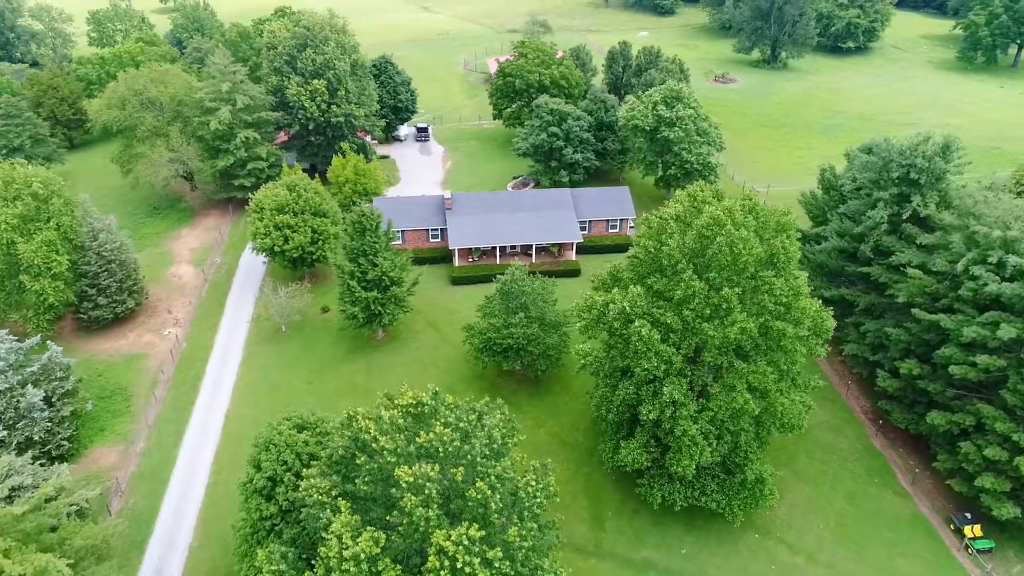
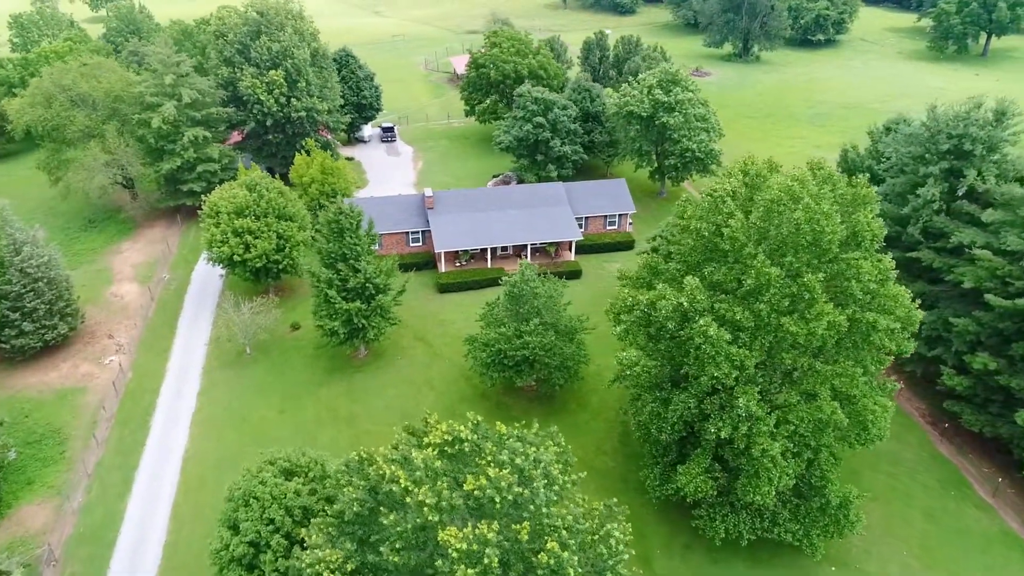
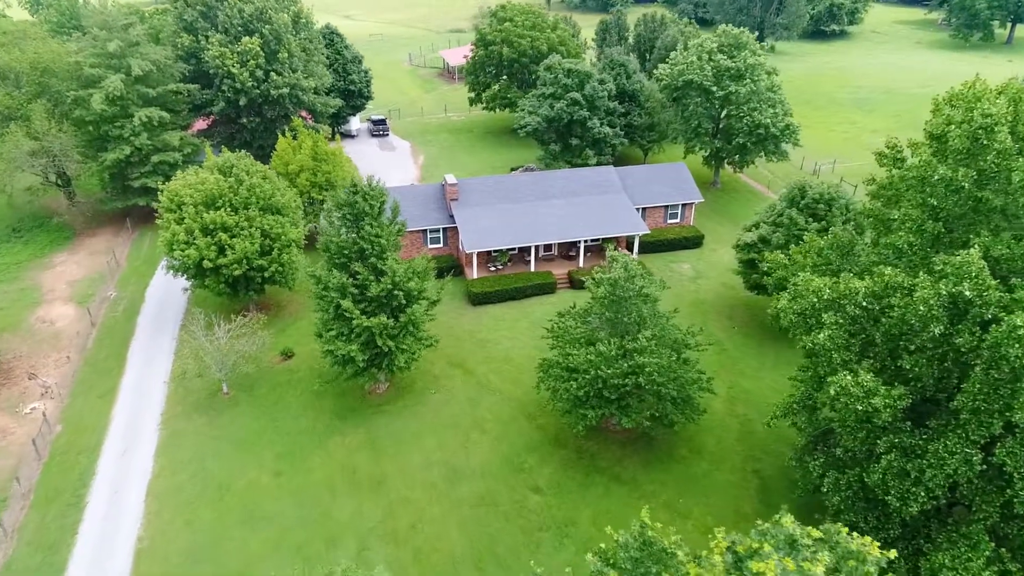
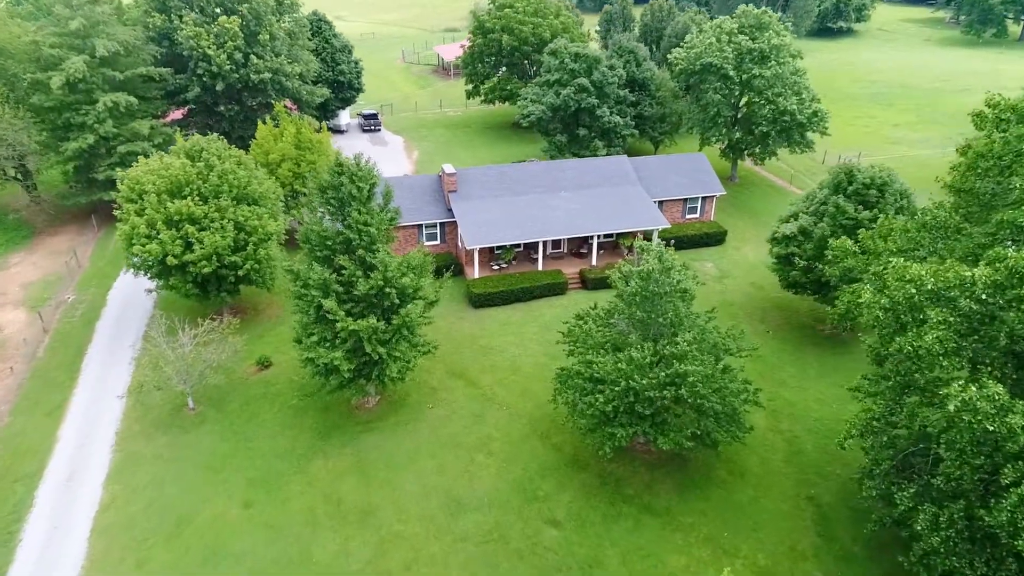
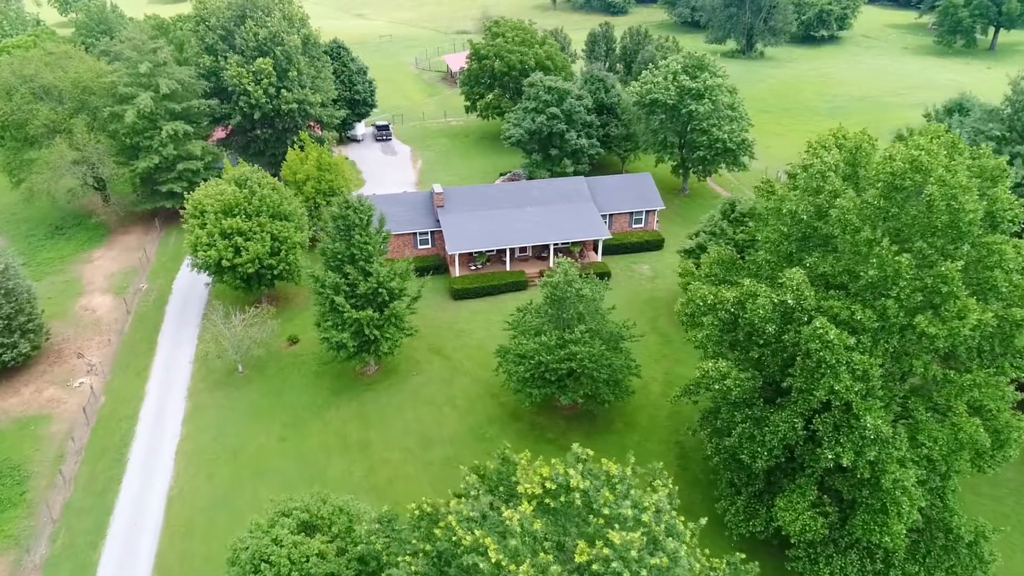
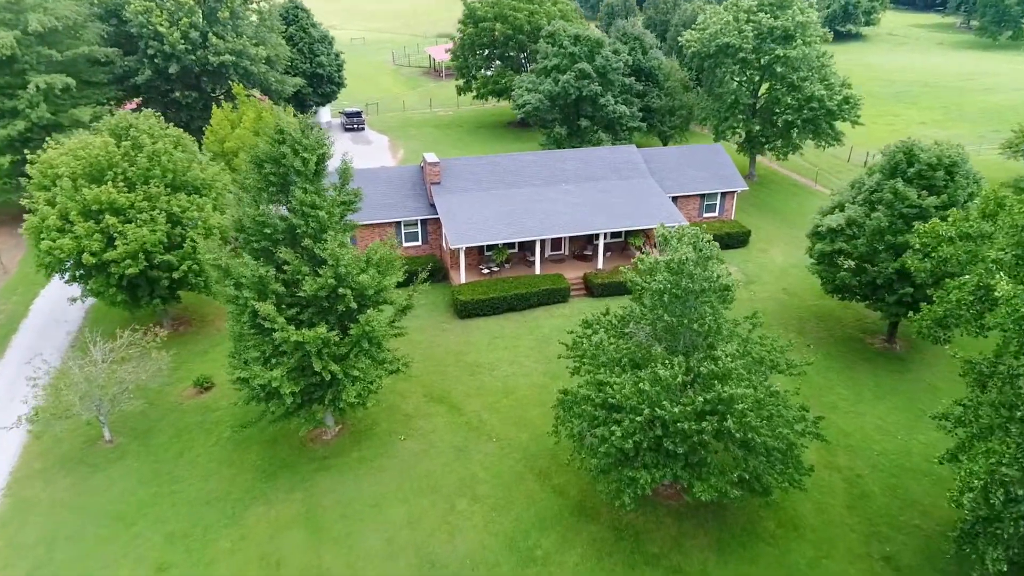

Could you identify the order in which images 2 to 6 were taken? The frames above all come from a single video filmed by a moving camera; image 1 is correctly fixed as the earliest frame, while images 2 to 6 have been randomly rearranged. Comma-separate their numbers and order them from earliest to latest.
2, 5, 3, 4, 6
